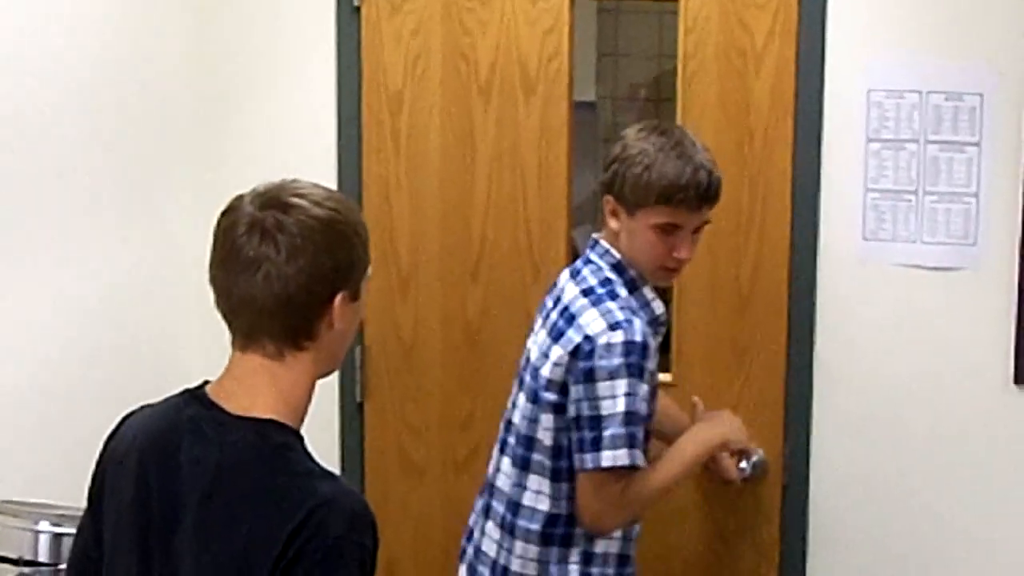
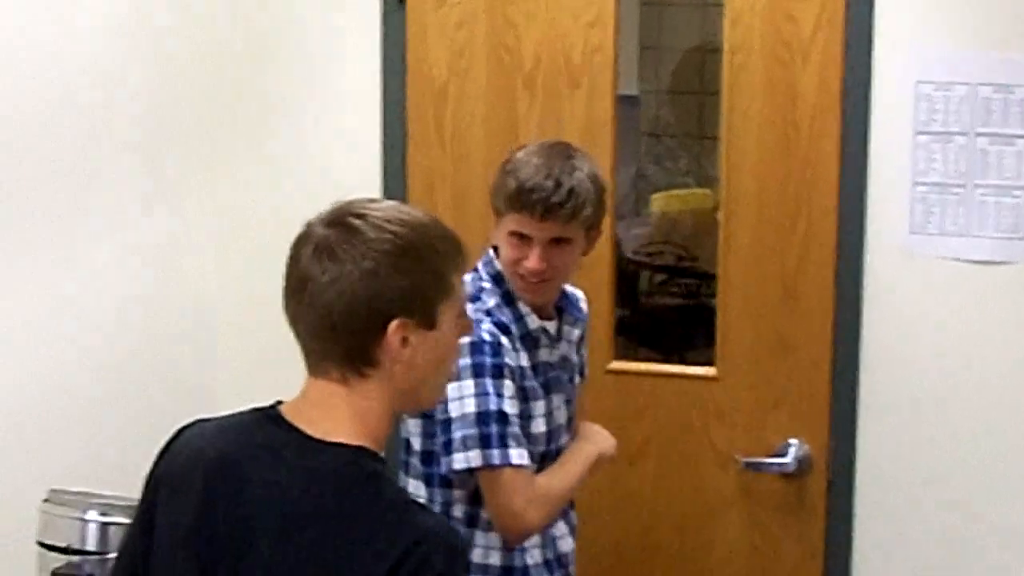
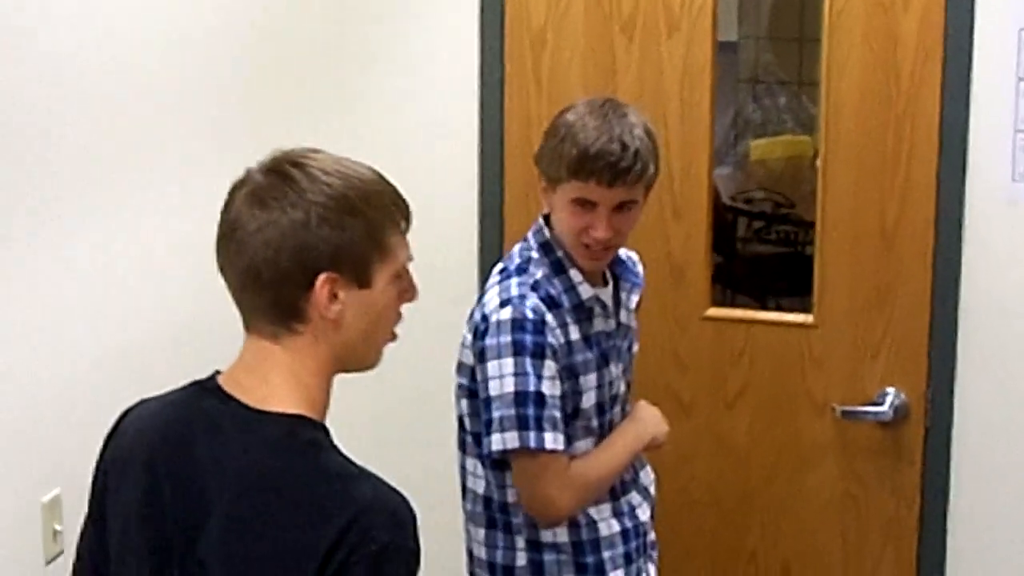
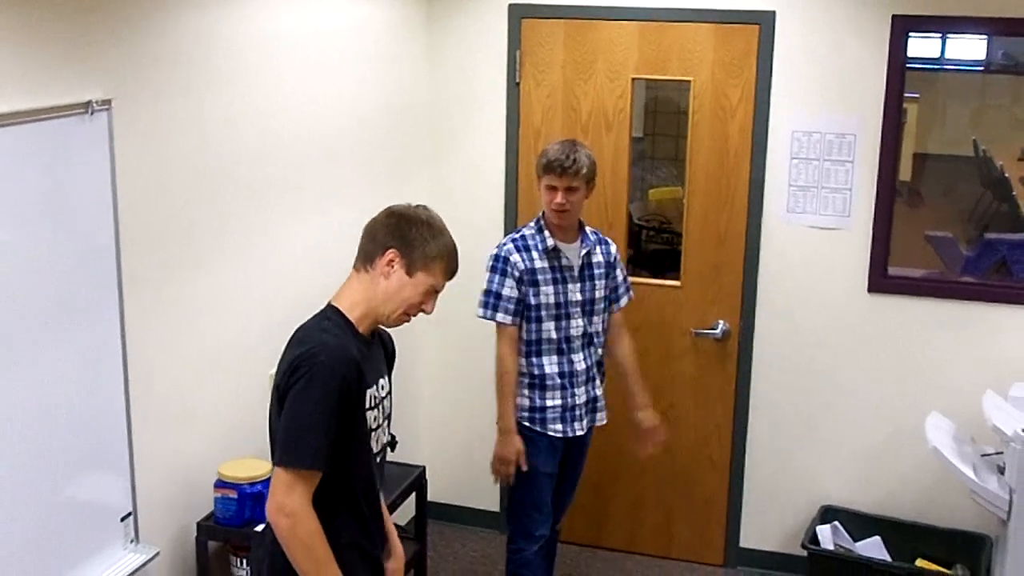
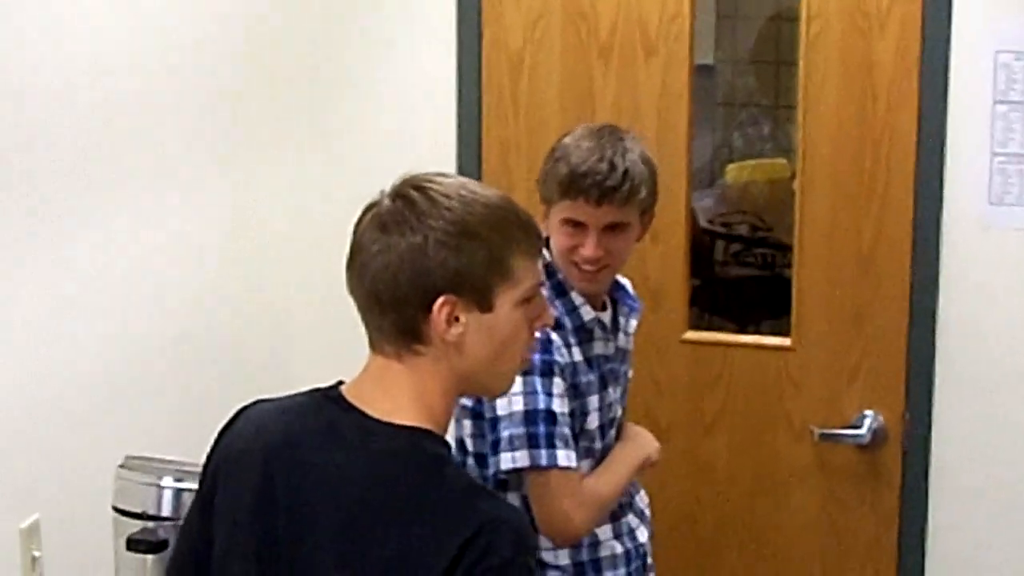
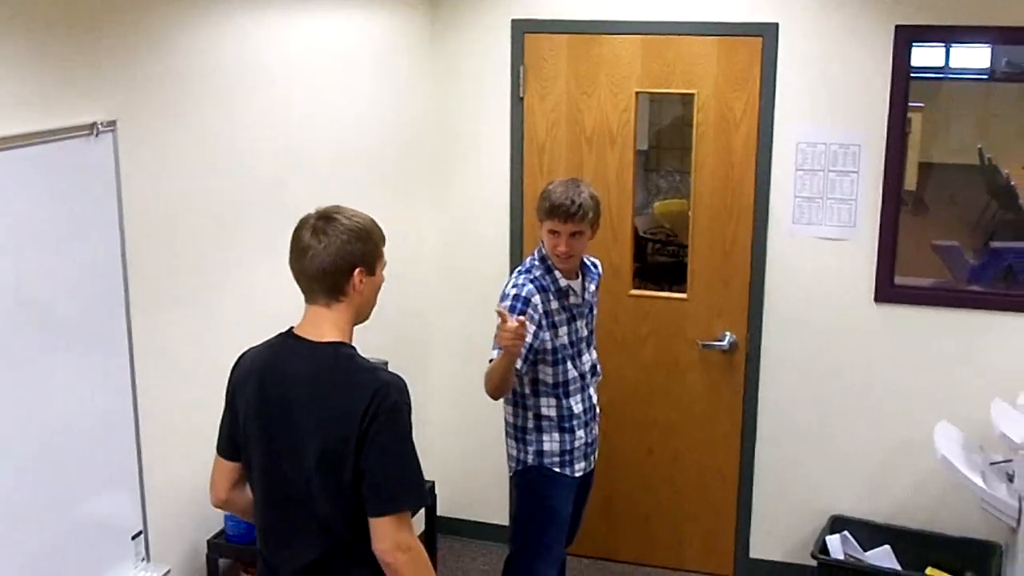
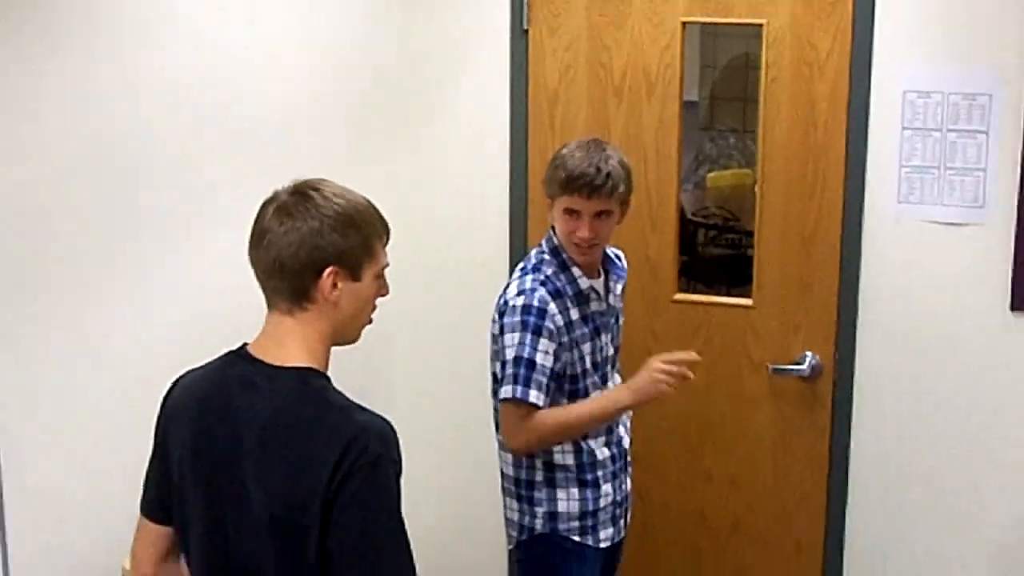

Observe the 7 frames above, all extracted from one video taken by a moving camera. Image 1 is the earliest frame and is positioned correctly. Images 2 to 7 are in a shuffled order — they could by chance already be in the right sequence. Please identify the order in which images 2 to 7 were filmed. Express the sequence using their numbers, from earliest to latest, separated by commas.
2, 5, 3, 7, 6, 4
